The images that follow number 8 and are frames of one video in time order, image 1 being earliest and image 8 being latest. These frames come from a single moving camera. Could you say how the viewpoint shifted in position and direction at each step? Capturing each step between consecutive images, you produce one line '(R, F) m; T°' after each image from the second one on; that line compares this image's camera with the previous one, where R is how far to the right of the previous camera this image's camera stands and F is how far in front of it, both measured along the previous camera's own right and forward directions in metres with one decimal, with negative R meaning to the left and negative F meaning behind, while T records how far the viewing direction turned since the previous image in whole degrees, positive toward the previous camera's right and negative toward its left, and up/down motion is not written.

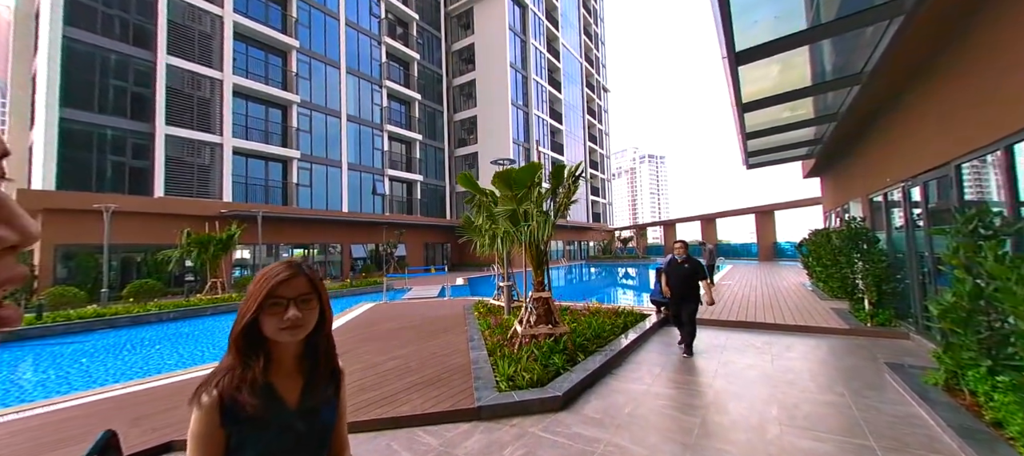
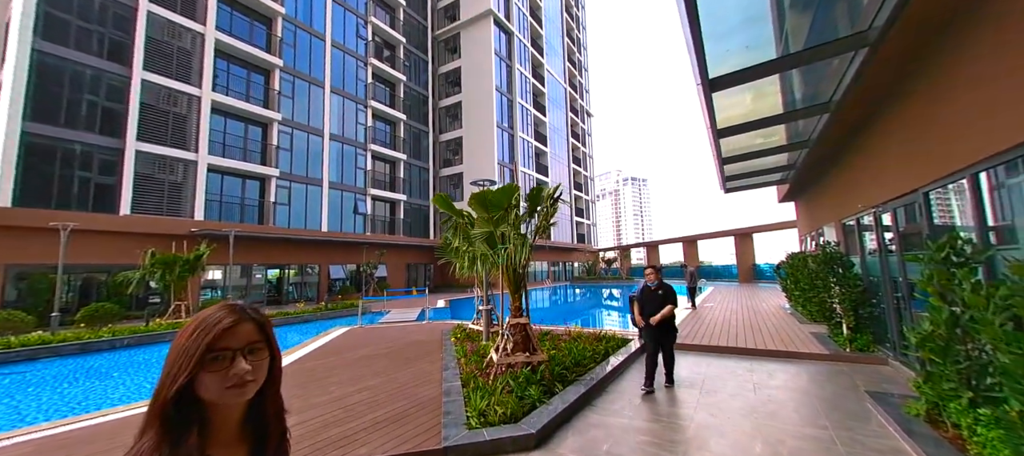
(+0.1, +0.1) m; +2°
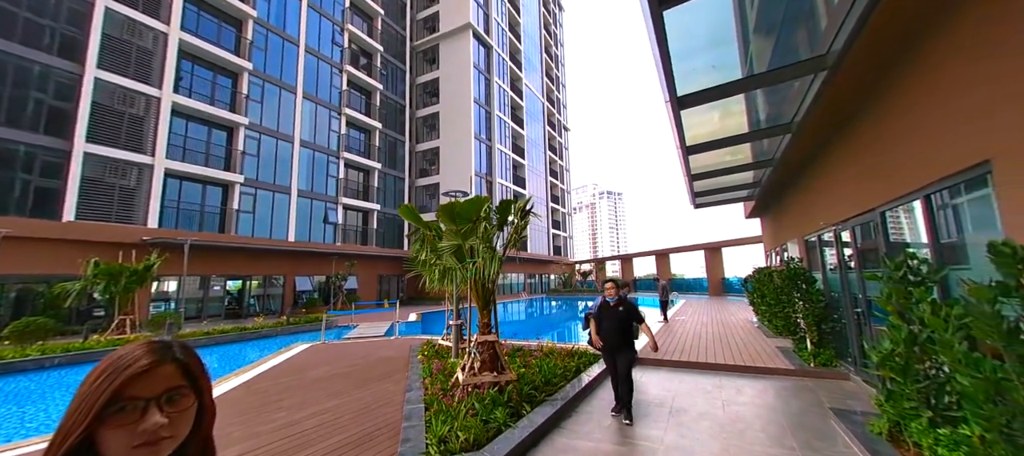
(+0.1, +0.1) m; +4°
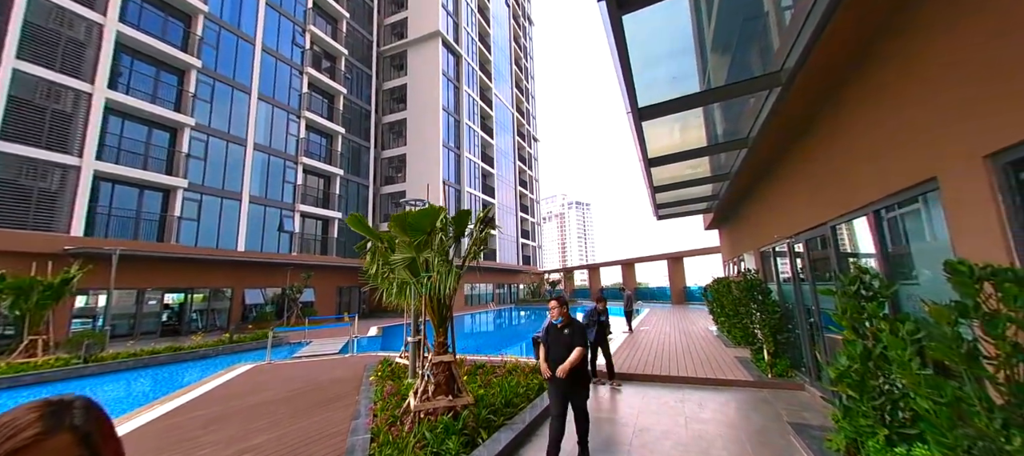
(+0.1, +0.2) m; +5°
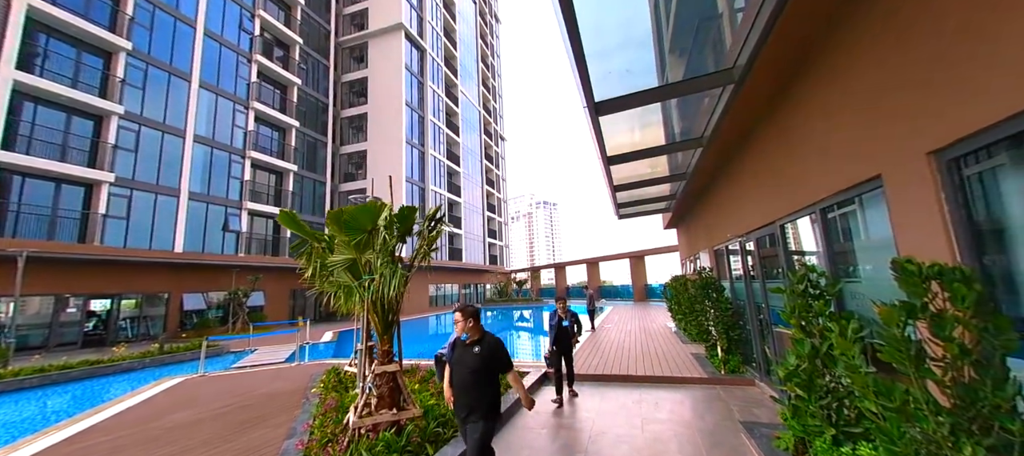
(+0.2, +0.2) m; +5°
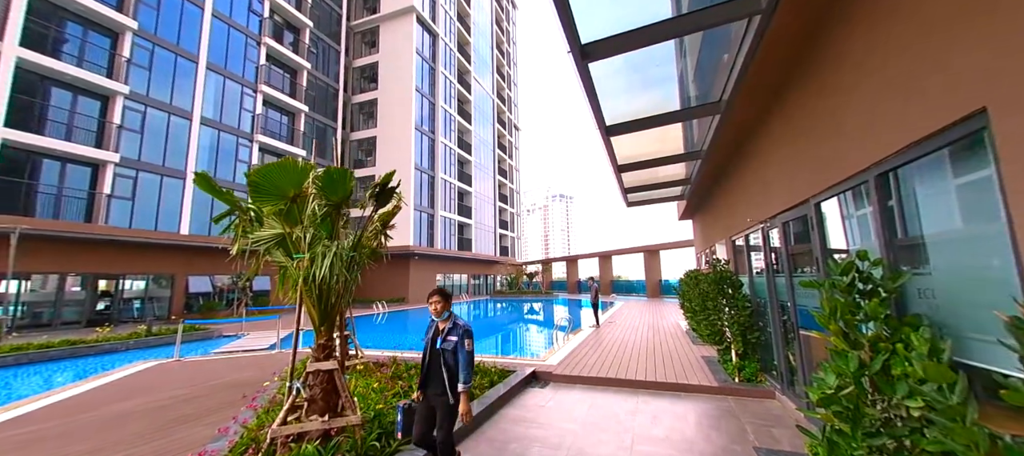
(+0.4, +0.6) m; -3°
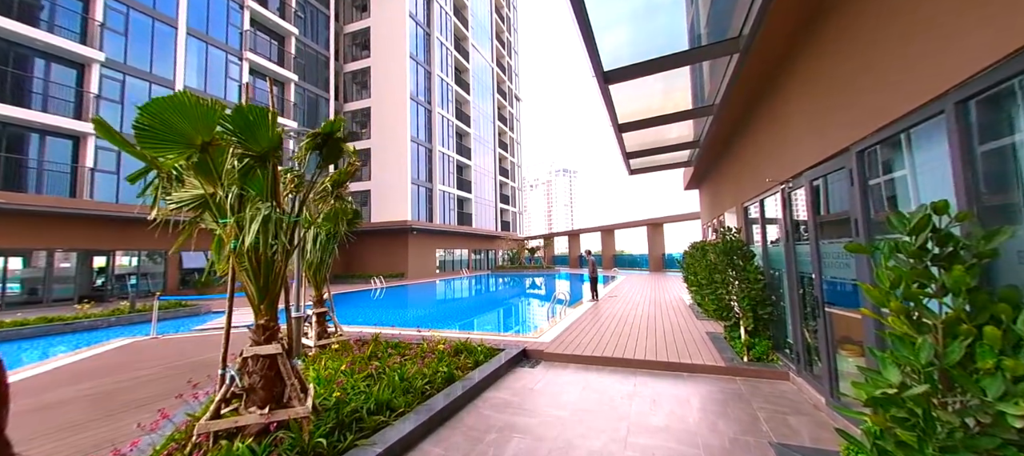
(+0.2, +0.5) m; -1°
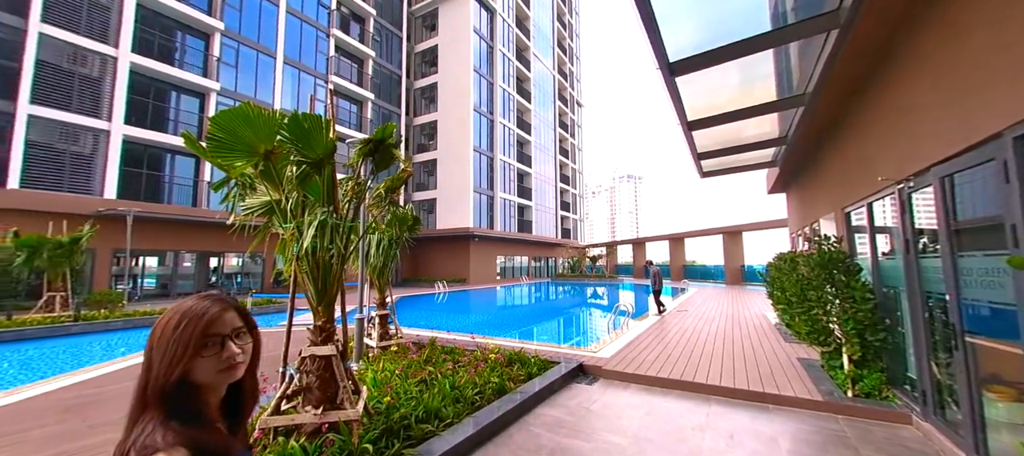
(+0.1, +0.2) m; -10°
